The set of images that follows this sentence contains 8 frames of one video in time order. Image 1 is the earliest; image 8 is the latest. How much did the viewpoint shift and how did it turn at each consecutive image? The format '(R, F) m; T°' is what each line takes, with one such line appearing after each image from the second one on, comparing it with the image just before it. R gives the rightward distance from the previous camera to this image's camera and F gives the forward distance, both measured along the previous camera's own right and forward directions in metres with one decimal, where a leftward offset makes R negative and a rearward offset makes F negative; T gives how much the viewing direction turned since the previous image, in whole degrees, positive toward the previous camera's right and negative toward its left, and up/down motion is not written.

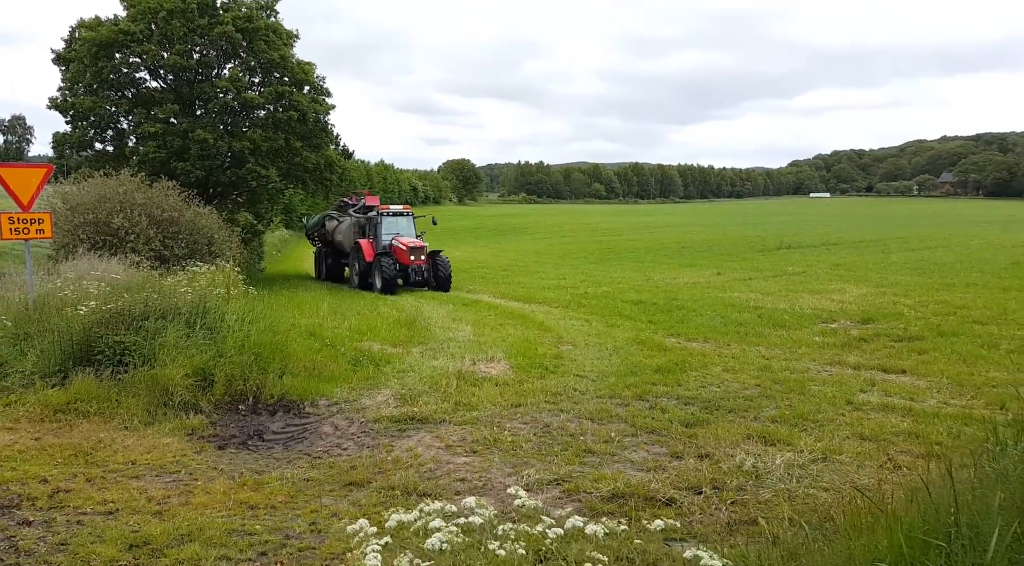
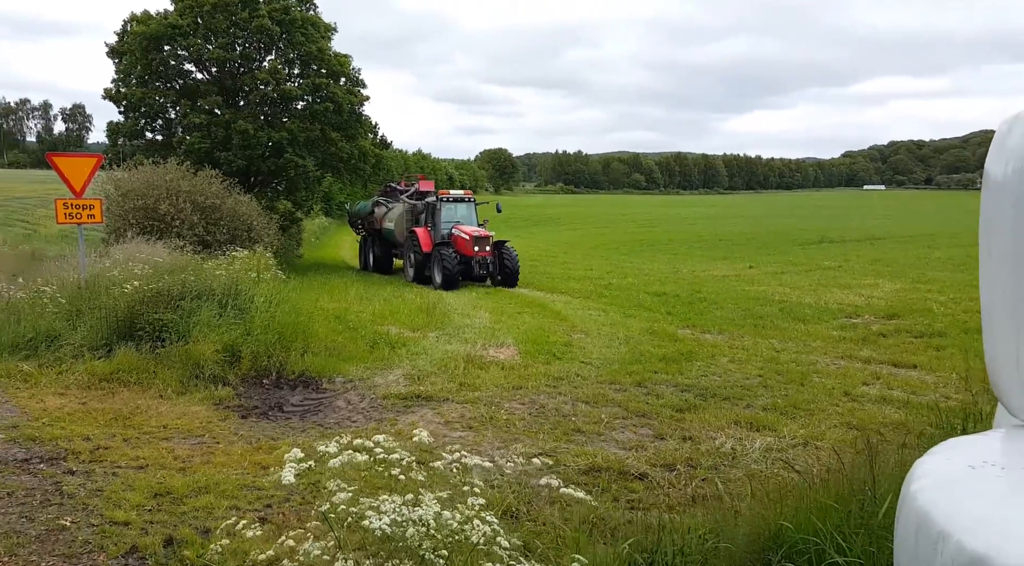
(+0.4, -0.6) m; -3°
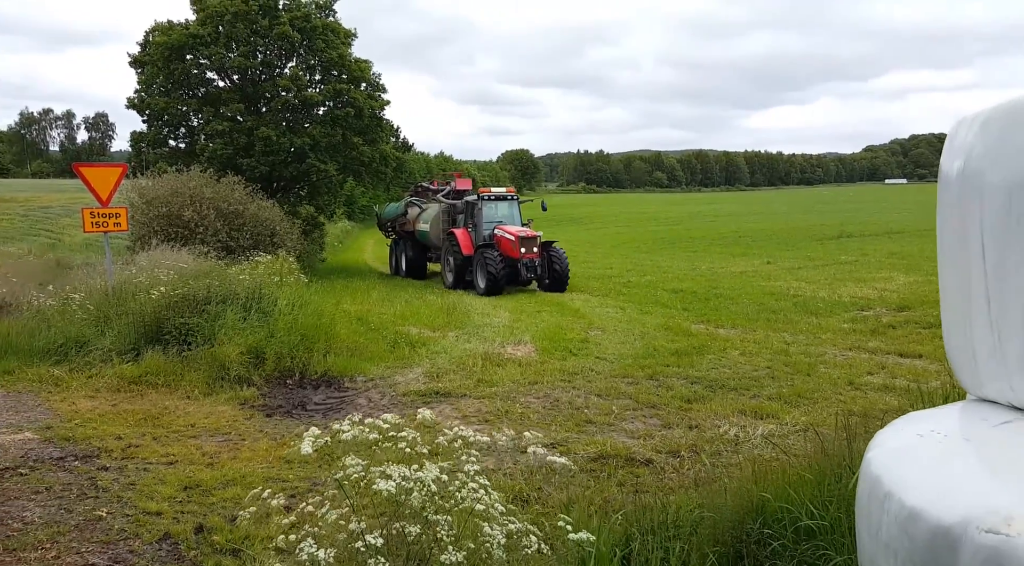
(+0.1, -0.2) m; -1°
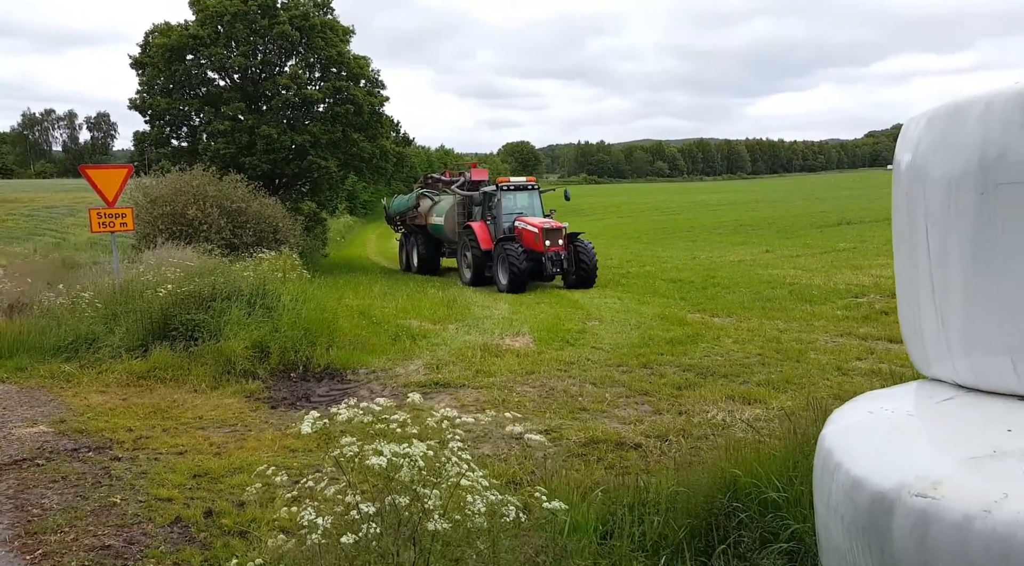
(+0.1, -0.3) m; 0°
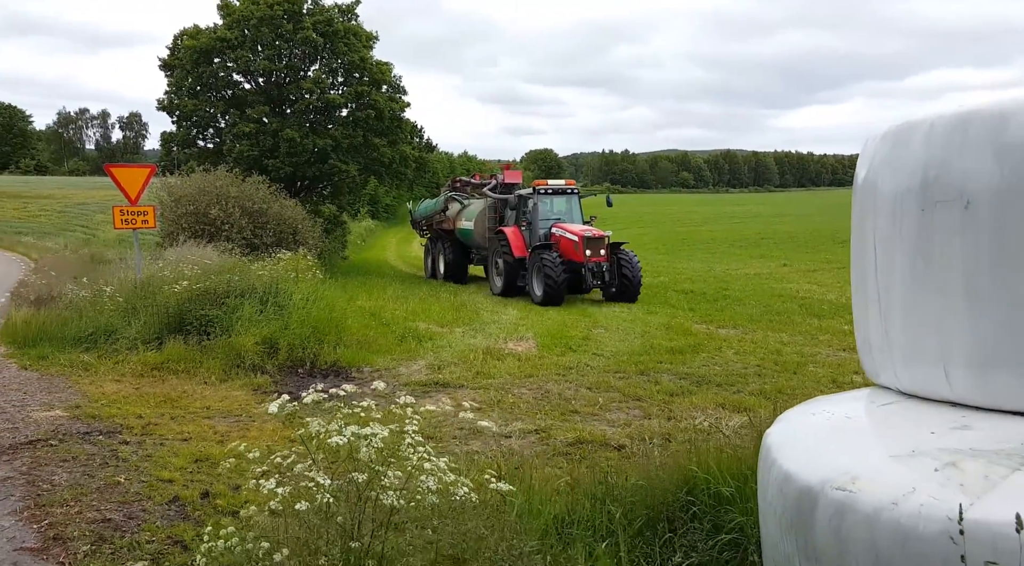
(+0.2, -0.3) m; -1°
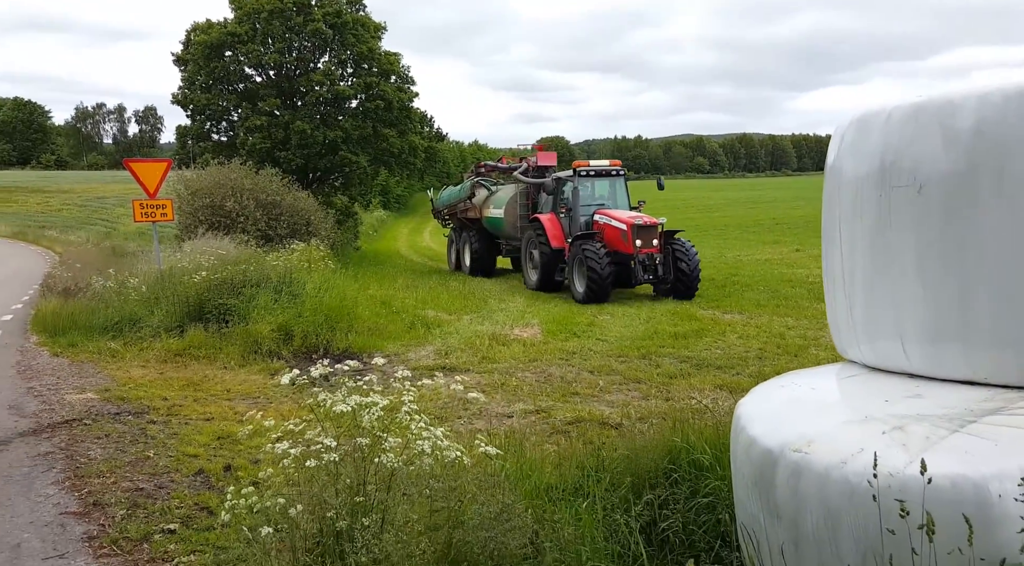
(+0.1, -0.4) m; -1°
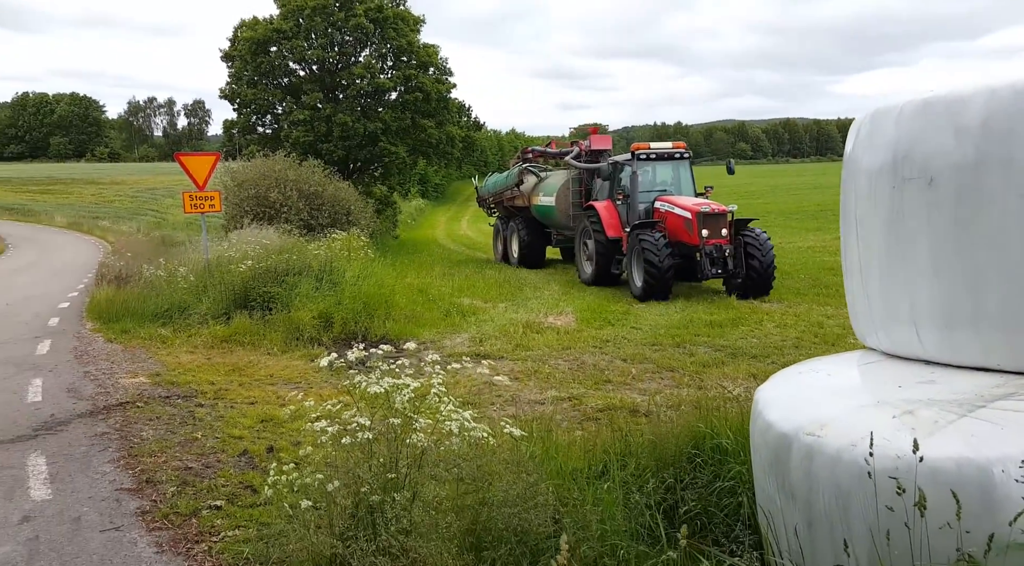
(+0.1, -0.2) m; -2°
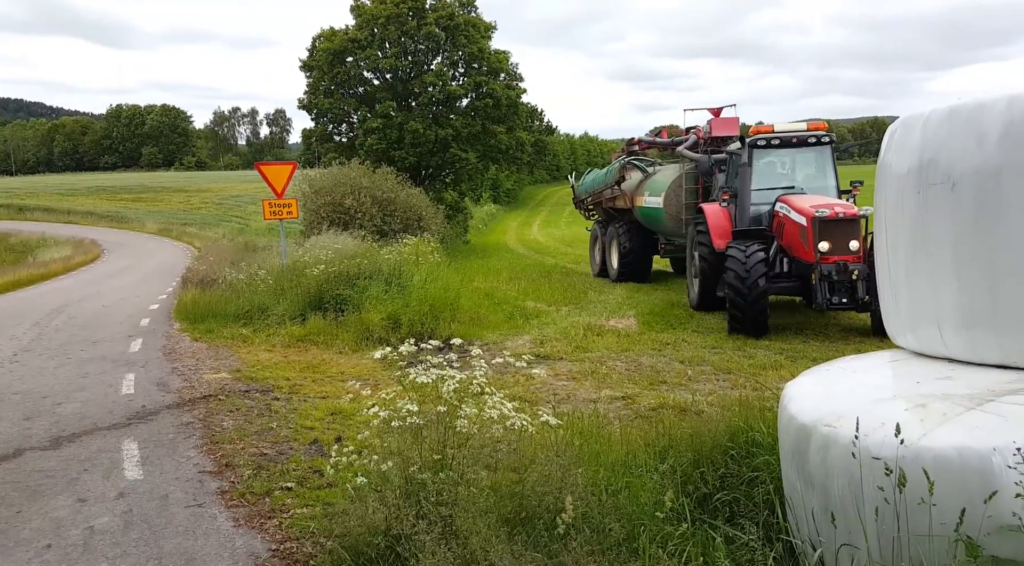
(+0.2, -0.4) m; -5°
